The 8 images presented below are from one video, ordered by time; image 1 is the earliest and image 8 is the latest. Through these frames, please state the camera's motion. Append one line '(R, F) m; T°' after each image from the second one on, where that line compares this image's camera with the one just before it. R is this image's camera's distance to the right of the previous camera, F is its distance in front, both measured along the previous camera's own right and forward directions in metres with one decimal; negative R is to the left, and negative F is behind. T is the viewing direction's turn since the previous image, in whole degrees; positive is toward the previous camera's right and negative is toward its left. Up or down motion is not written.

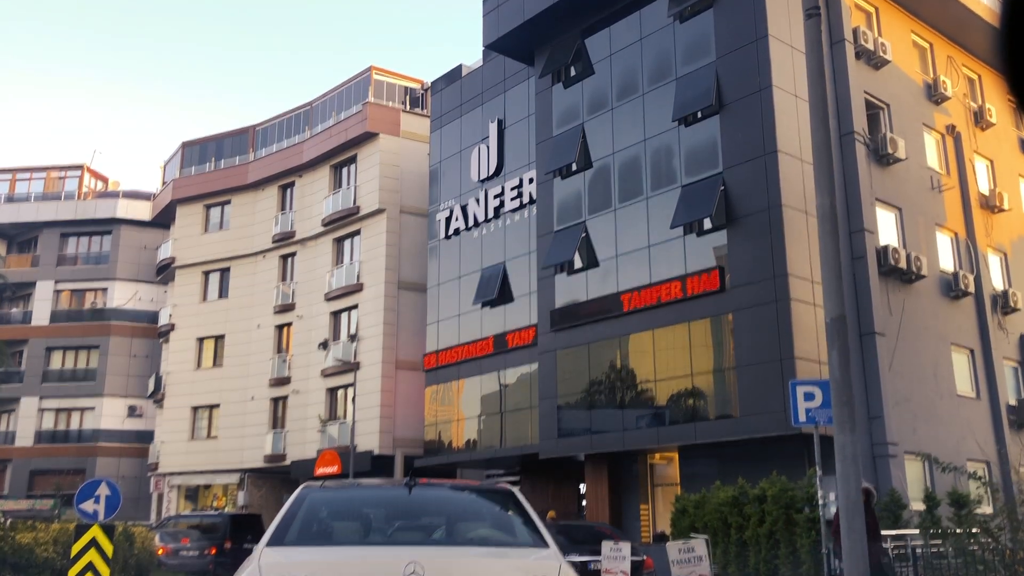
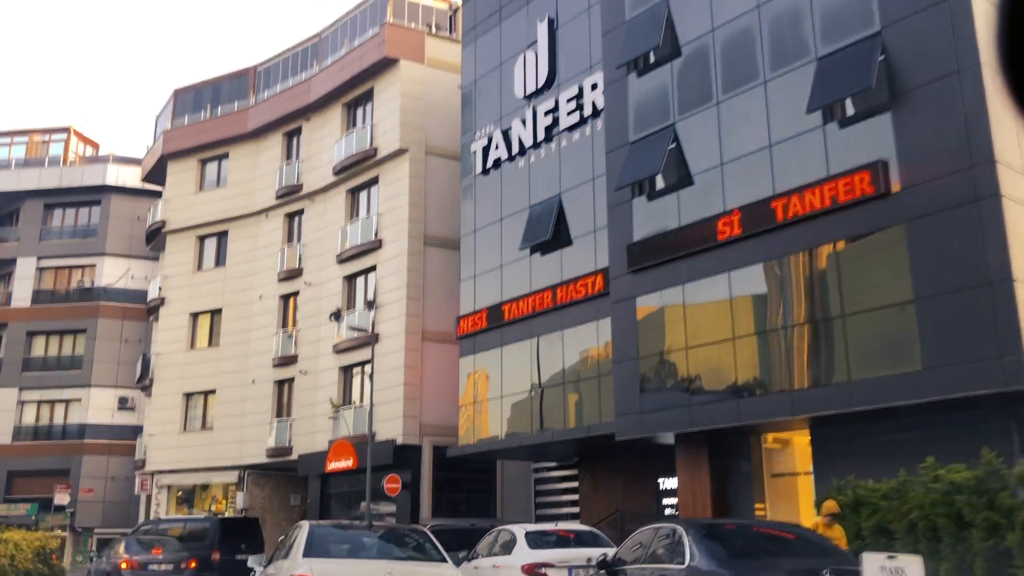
(-0.9, +6.6) m; -1°
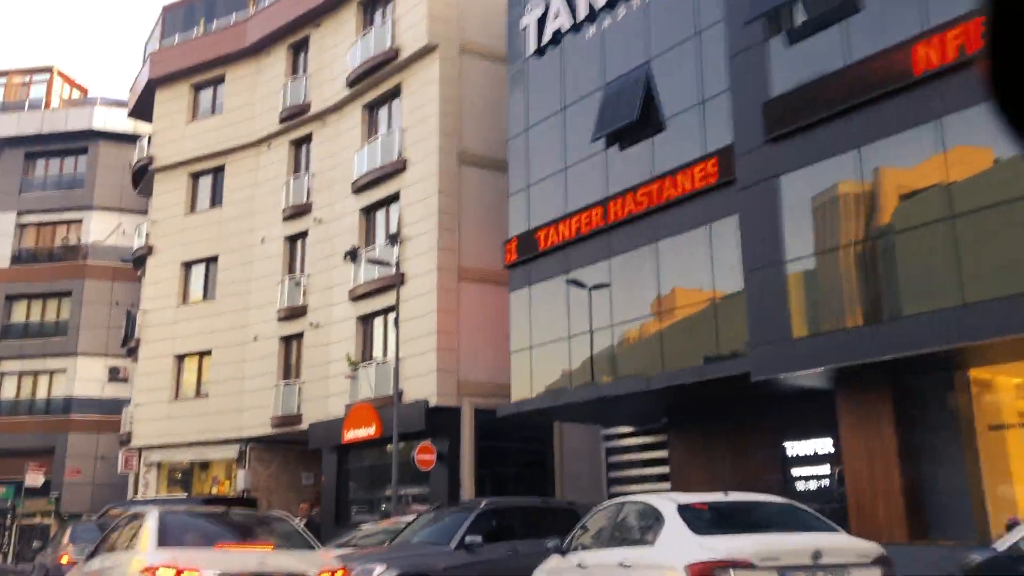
(-1.0, +6.0) m; -1°
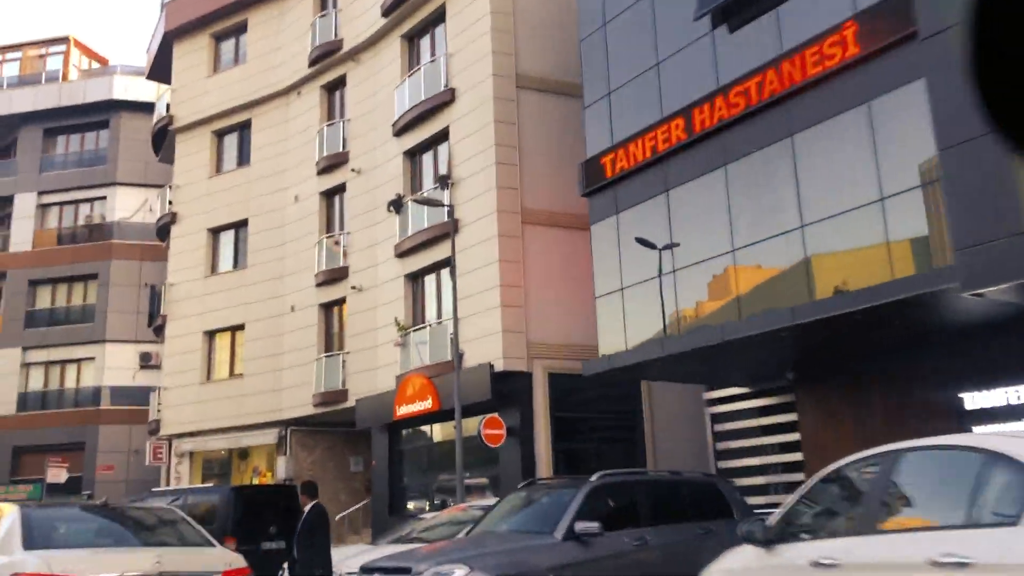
(-0.8, +3.6) m; -3°
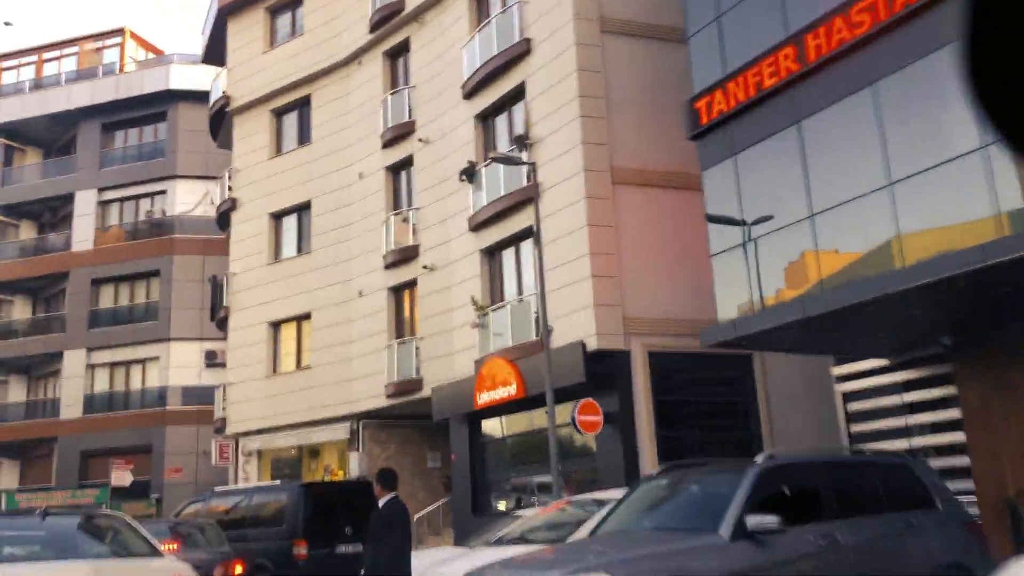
(-0.6, +2.2) m; -4°
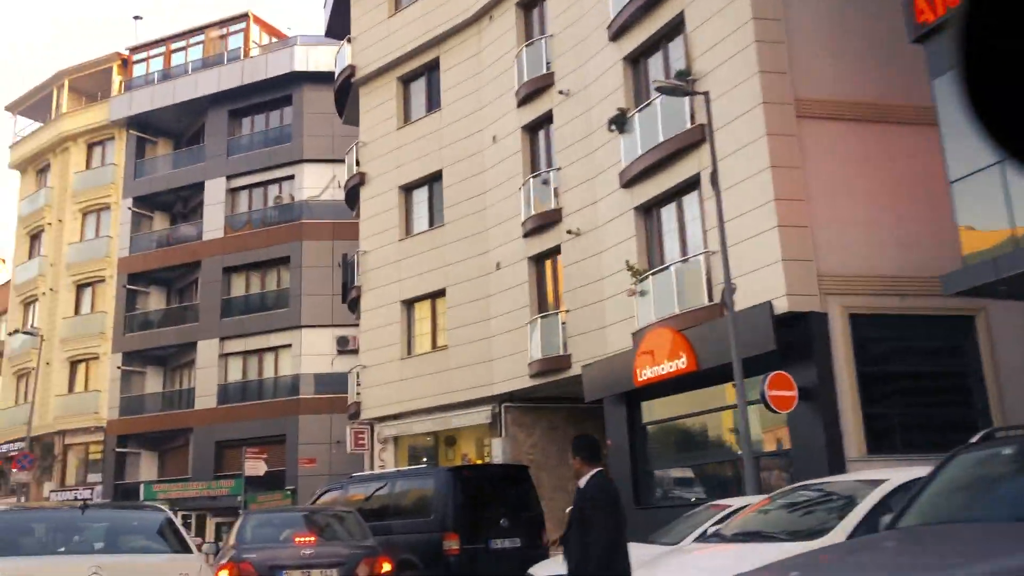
(-0.8, +2.2) m; -7°
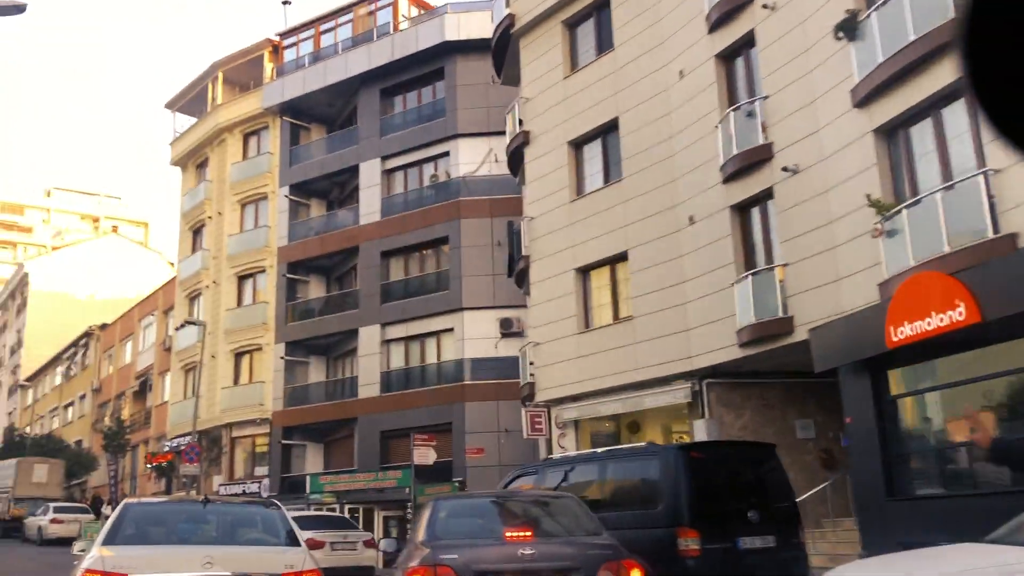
(-1.0, +2.7) m; -9°
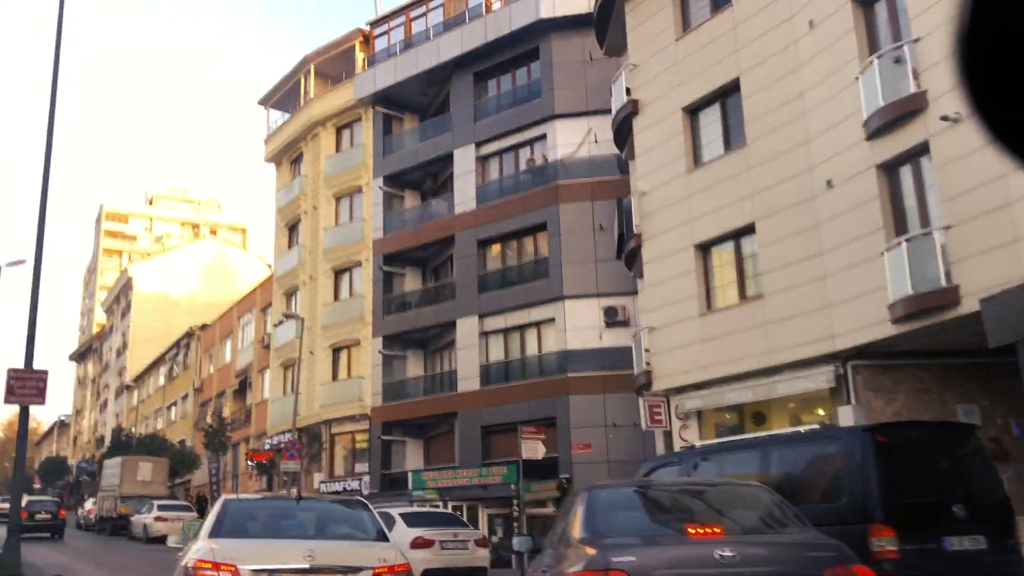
(-0.6, +1.4) m; -5°
